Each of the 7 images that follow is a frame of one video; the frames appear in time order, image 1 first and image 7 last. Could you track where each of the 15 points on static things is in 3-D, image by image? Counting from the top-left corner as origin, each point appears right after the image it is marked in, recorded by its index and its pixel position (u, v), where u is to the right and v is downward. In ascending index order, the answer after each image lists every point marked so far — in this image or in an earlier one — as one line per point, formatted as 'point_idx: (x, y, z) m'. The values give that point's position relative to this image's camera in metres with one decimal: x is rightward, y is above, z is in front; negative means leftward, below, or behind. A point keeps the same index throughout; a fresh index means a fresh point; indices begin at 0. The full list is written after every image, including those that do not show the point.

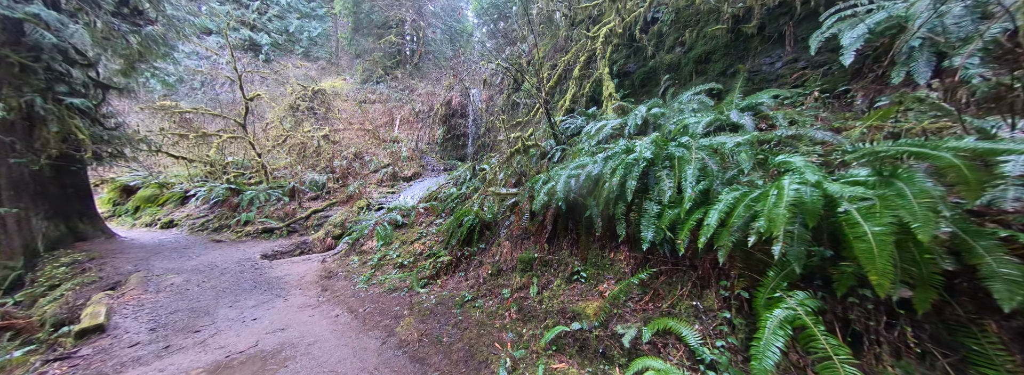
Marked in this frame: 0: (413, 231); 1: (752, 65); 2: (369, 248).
0: (-2.1, -1.0, +5.9) m
1: (+3.4, +1.7, +3.8) m
2: (-3.0, -1.3, +5.8) m
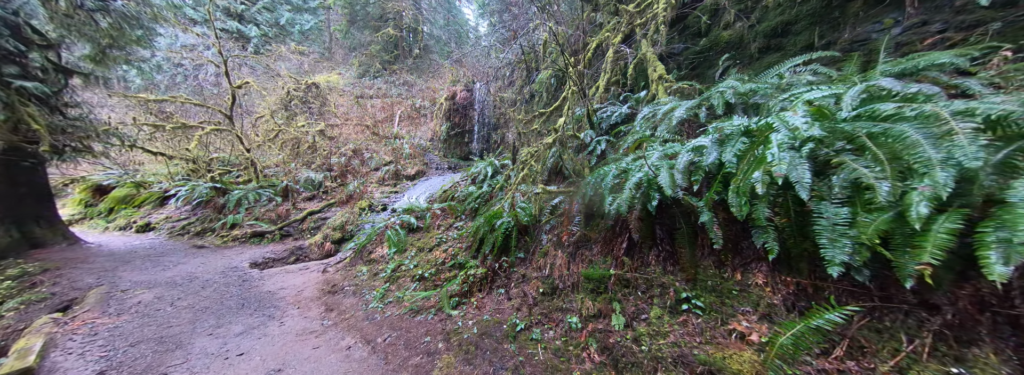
0: (-1.5, -1.0, +5.1) m
1: (+4.0, +1.8, +3.1) m
2: (-2.4, -1.3, +5.0) m
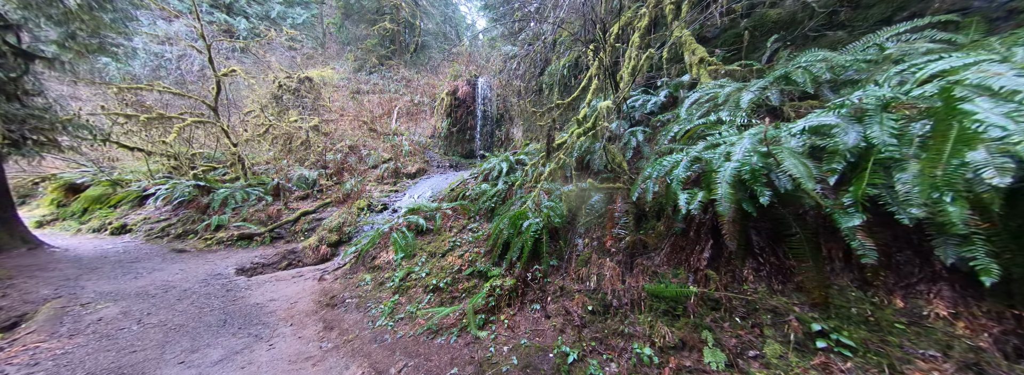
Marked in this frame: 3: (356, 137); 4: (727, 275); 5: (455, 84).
0: (-1.2, -0.9, +4.5) m
1: (+4.3, +1.8, +2.7) m
2: (-2.1, -1.2, +4.5) m
3: (-6.9, +2.2, +11.9) m
4: (+1.5, -0.6, +1.9) m
5: (-3.1, +5.5, +14.3) m
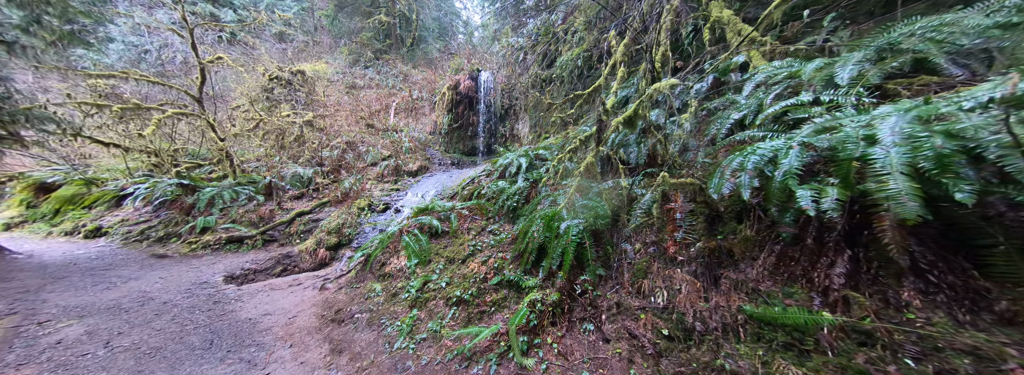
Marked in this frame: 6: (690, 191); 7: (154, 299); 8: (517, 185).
0: (-0.8, -0.9, +4.1) m
1: (+4.8, +1.9, +2.3) m
2: (-1.7, -1.2, +4.0) m
3: (-6.7, +2.3, +11.3) m
4: (+1.9, -0.6, +1.4) m
5: (-2.9, +5.6, +13.7) m
6: (+1.6, 0.0, +2.5) m
7: (-5.7, -1.8, +4.3) m
8: (+0.1, +0.1, +4.7) m
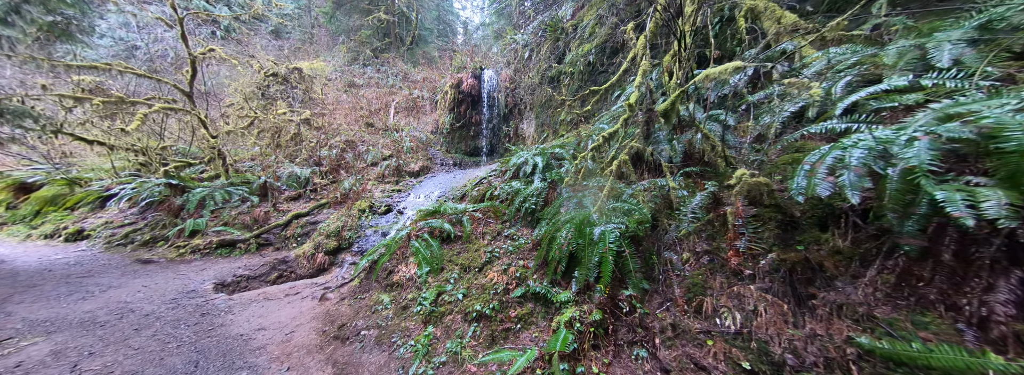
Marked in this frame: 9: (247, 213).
0: (-0.5, -0.9, +3.7) m
1: (+5.1, +1.8, +2.0) m
2: (-1.4, -1.2, +3.6) m
3: (-6.5, +2.3, +10.9) m
4: (+2.2, -0.6, +1.1) m
5: (-2.7, +5.5, +13.3) m
6: (+1.9, 0.0, +2.2) m
7: (-5.4, -1.8, +3.9) m
8: (+0.3, 0.0, +4.3) m
9: (-7.3, -0.7, +7.4) m
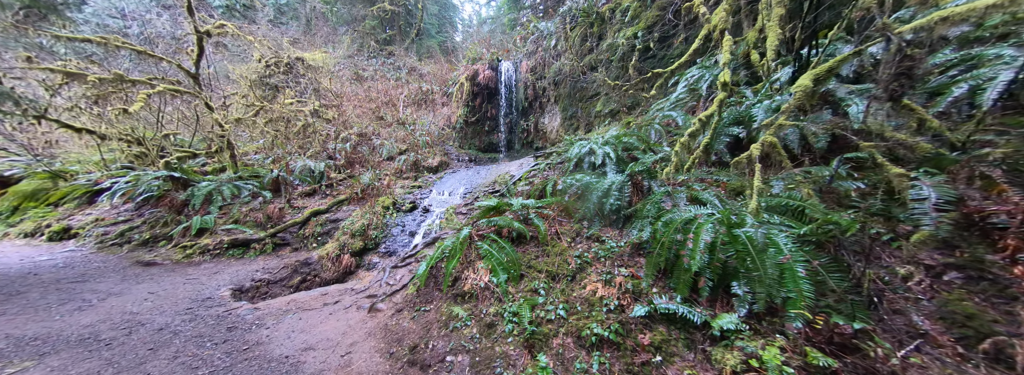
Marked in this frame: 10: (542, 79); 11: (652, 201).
0: (+0.5, -0.8, +3.1) m
1: (+6.2, +1.9, +1.5) m
2: (-0.4, -1.1, +3.0) m
3: (-5.6, +2.4, +10.2) m
4: (+3.3, -0.5, +0.6) m
5: (-1.8, +5.7, +12.7) m
6: (+3.0, 0.0, +1.6) m
7: (-4.4, -1.6, +3.2) m
8: (+1.4, +0.1, +3.8) m
9: (-6.3, -0.5, +6.7) m
10: (+1.2, +4.5, +11.2) m
11: (+1.7, -0.1, +3.1) m
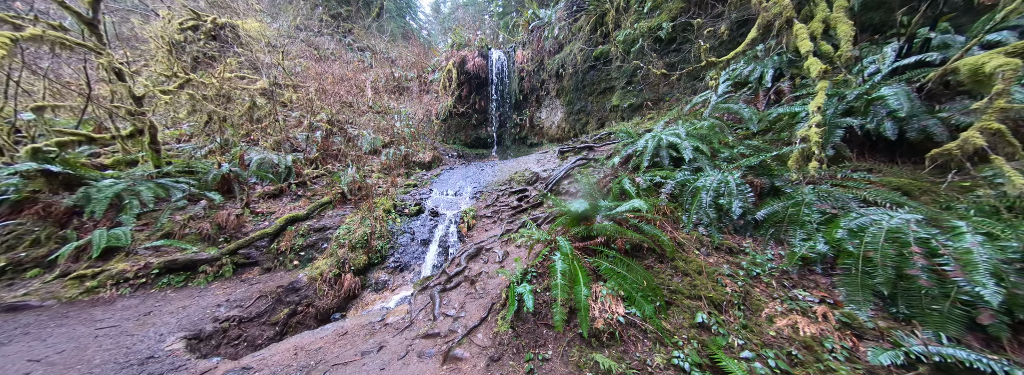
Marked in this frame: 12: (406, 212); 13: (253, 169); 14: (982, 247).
0: (+1.8, -0.8, +2.5) m
1: (+7.6, +1.9, +1.8) m
2: (+0.9, -1.1, +2.2) m
3: (-5.4, +2.5, +8.4) m
4: (+4.9, -0.5, +0.4) m
5: (-2.1, +5.8, +11.5) m
6: (+4.4, 0.0, +1.4) m
7: (-3.1, -1.7, +1.8) m
8: (+2.5, +0.1, +3.2) m
9: (-5.6, -0.5, +4.9) m
10: (+1.1, +4.6, +10.5) m
11: (+2.9, -0.1, +2.6) m
12: (-2.2, -0.5, +5.7) m
13: (-5.9, +0.4, +6.1) m
14: (+3.0, -0.4, +1.7) m
